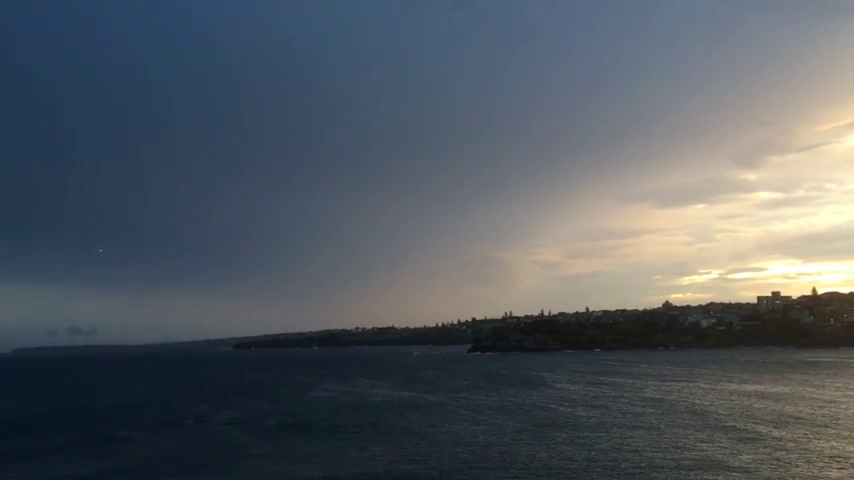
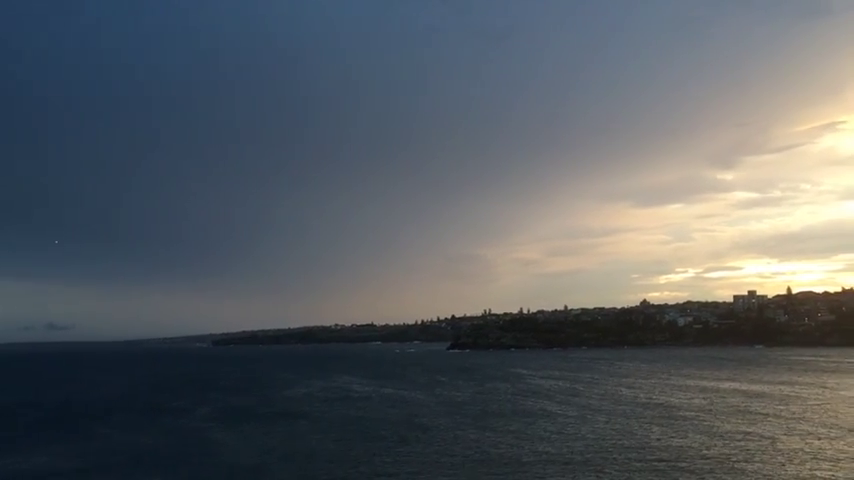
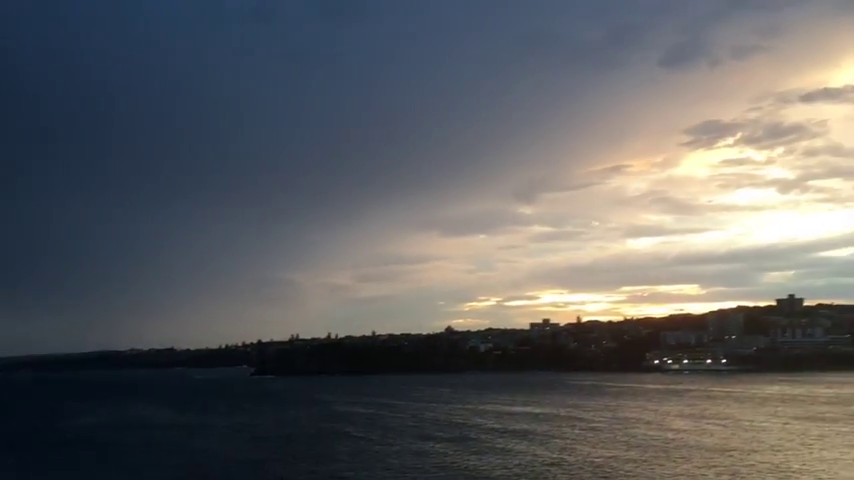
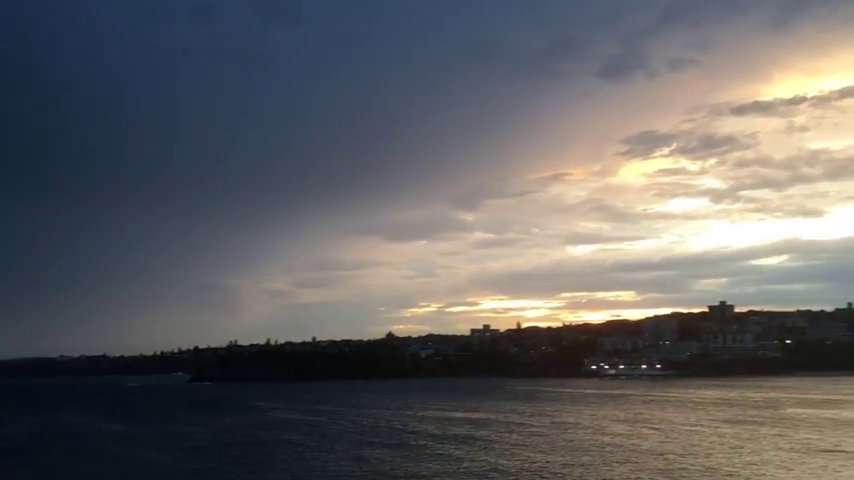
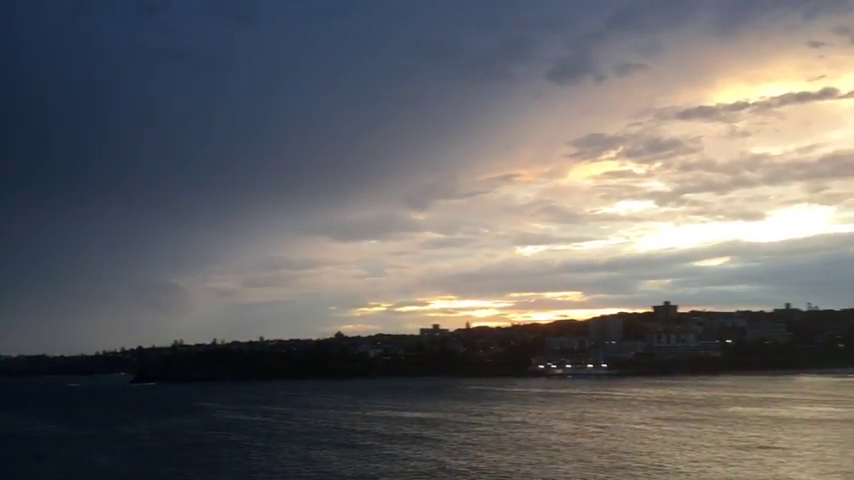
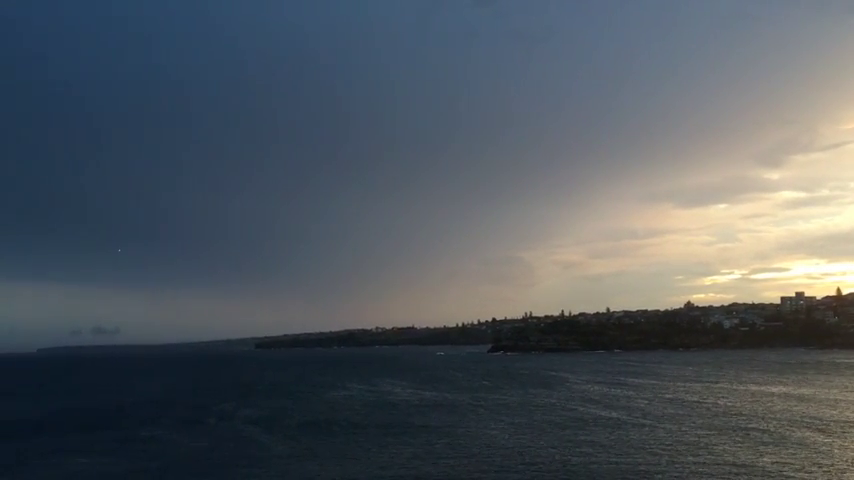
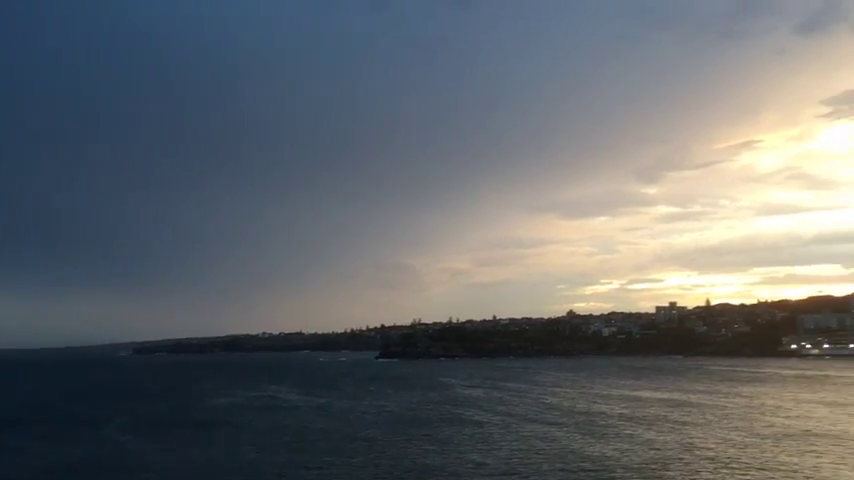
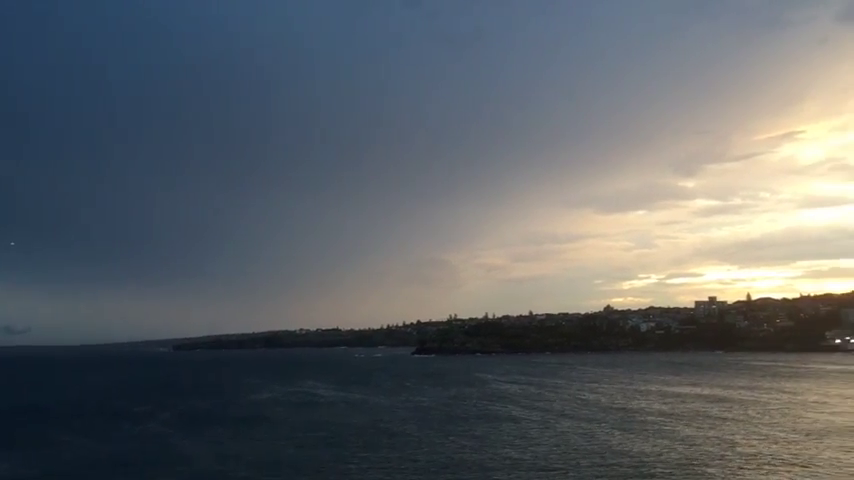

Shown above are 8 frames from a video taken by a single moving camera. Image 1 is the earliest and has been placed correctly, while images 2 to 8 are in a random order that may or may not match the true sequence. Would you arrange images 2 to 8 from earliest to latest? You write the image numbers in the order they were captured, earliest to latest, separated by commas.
6, 2, 8, 7, 3, 4, 5
